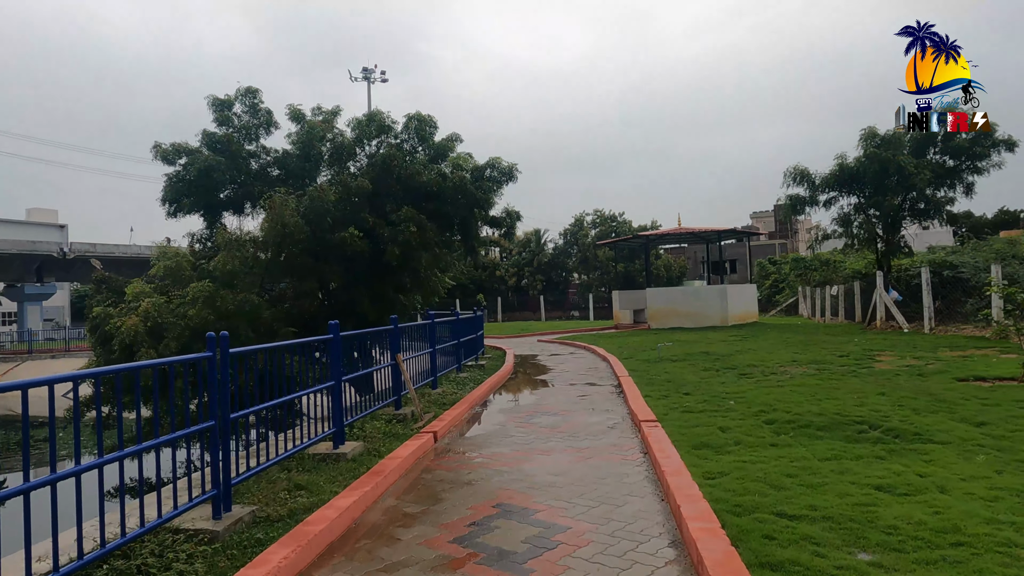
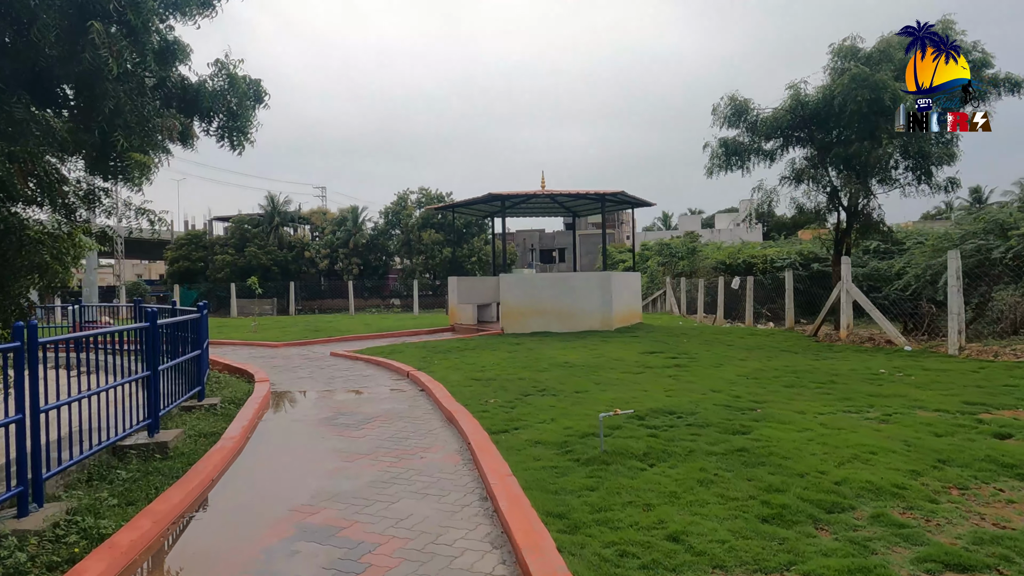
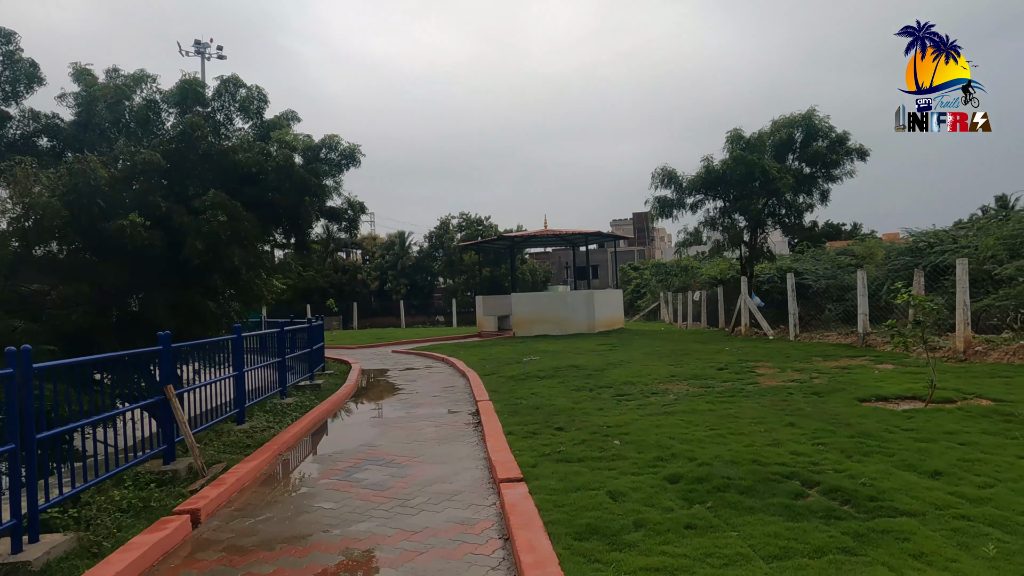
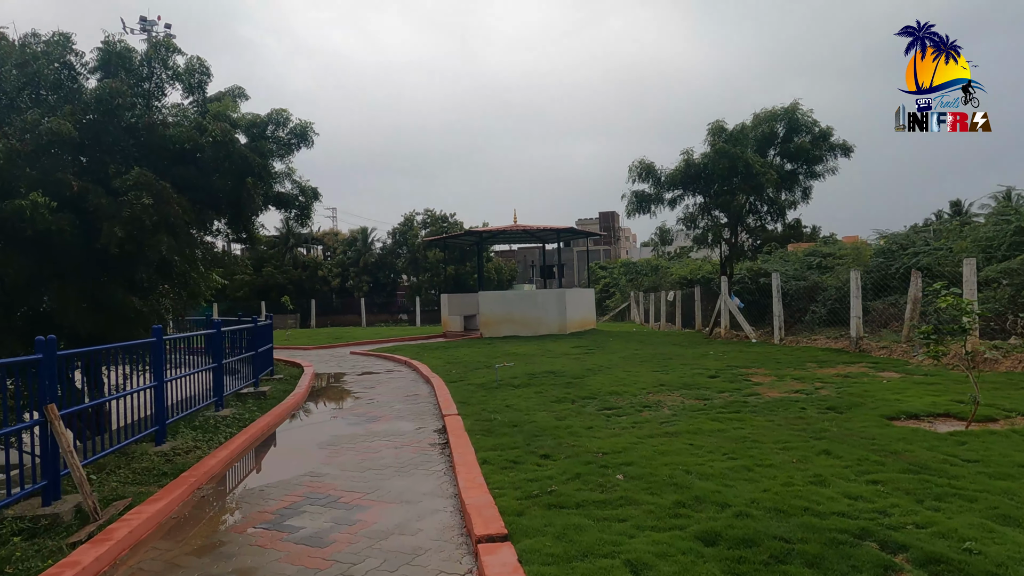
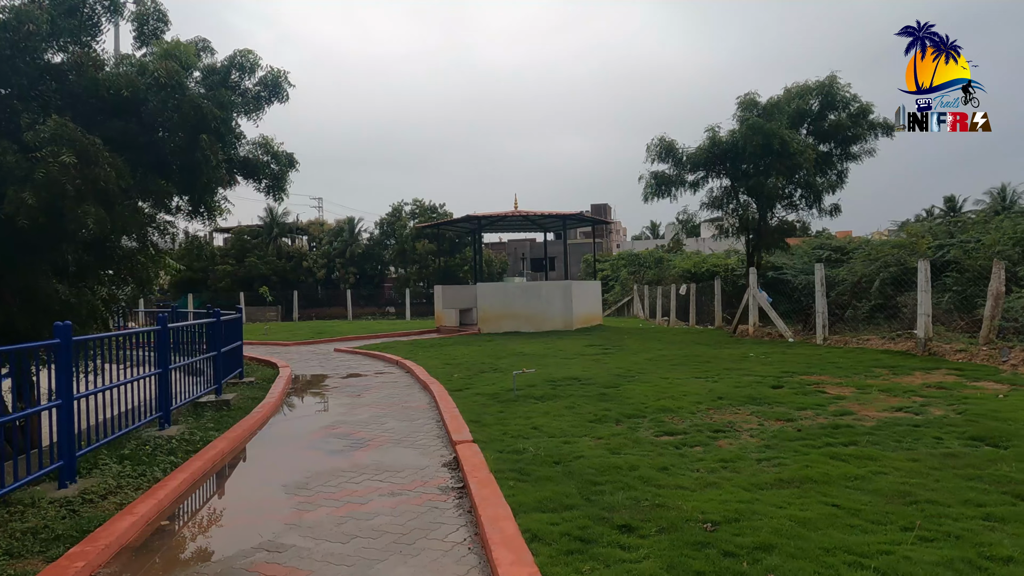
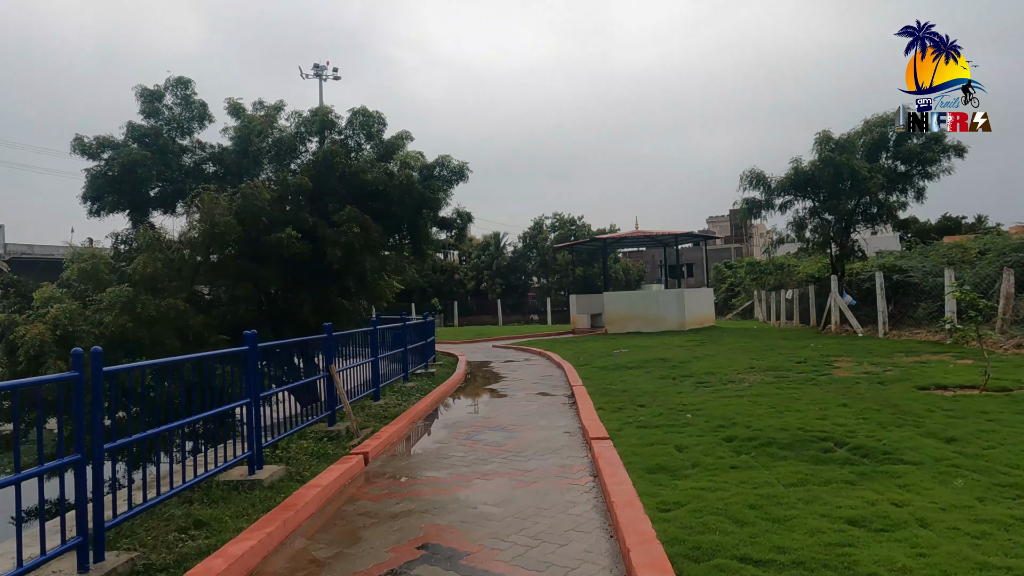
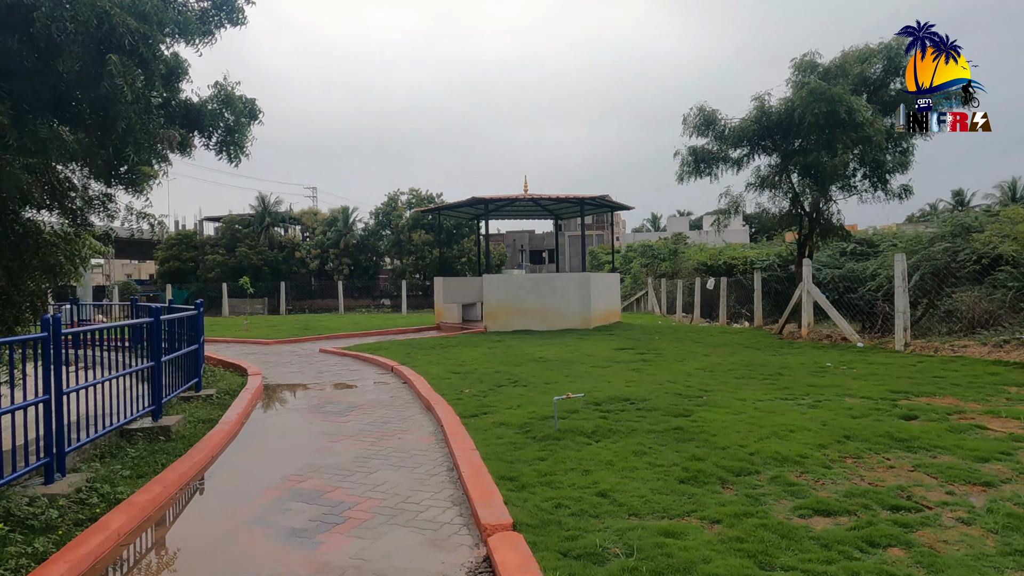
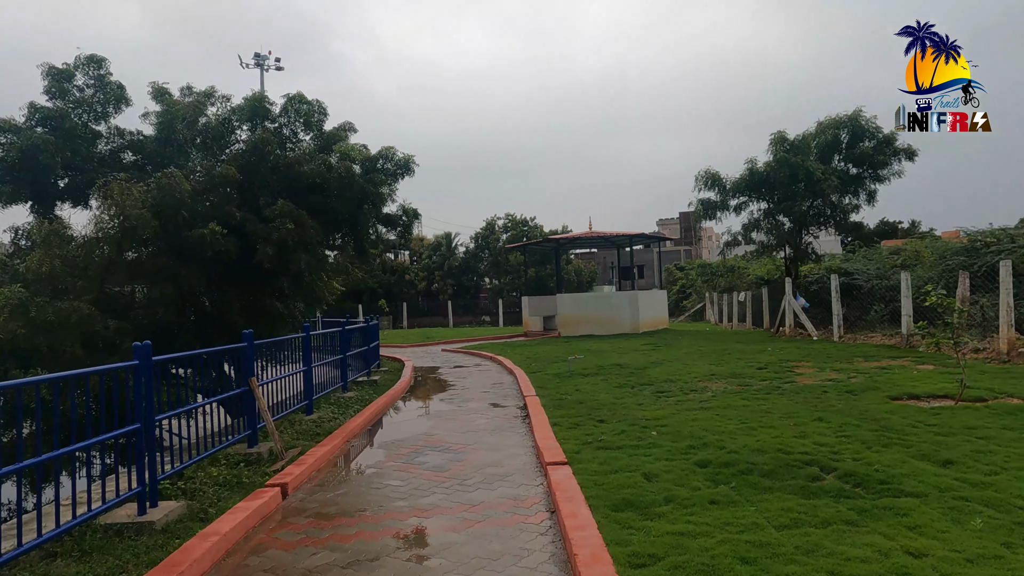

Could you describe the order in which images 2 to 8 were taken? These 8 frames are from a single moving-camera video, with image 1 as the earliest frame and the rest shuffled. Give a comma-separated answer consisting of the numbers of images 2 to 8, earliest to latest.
6, 8, 3, 4, 5, 7, 2
